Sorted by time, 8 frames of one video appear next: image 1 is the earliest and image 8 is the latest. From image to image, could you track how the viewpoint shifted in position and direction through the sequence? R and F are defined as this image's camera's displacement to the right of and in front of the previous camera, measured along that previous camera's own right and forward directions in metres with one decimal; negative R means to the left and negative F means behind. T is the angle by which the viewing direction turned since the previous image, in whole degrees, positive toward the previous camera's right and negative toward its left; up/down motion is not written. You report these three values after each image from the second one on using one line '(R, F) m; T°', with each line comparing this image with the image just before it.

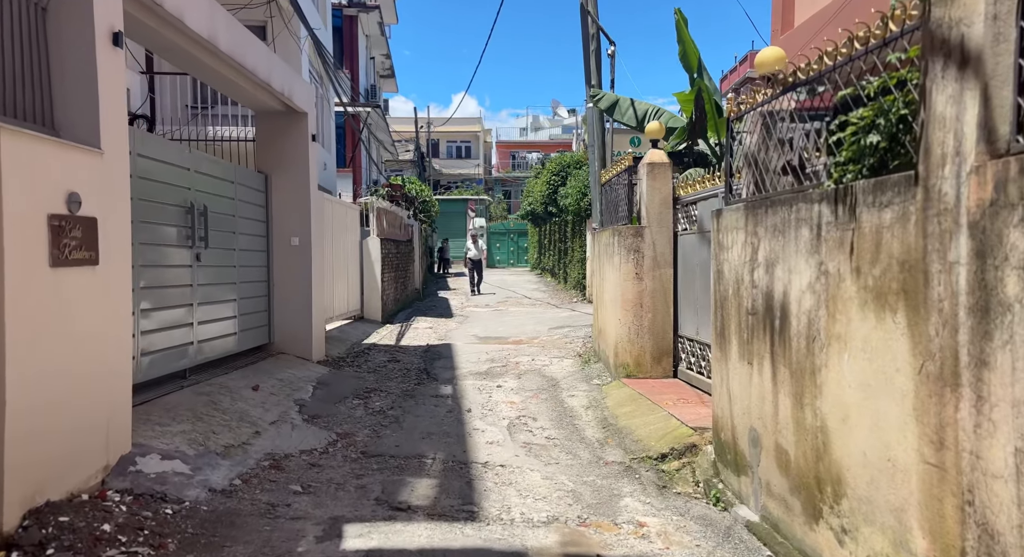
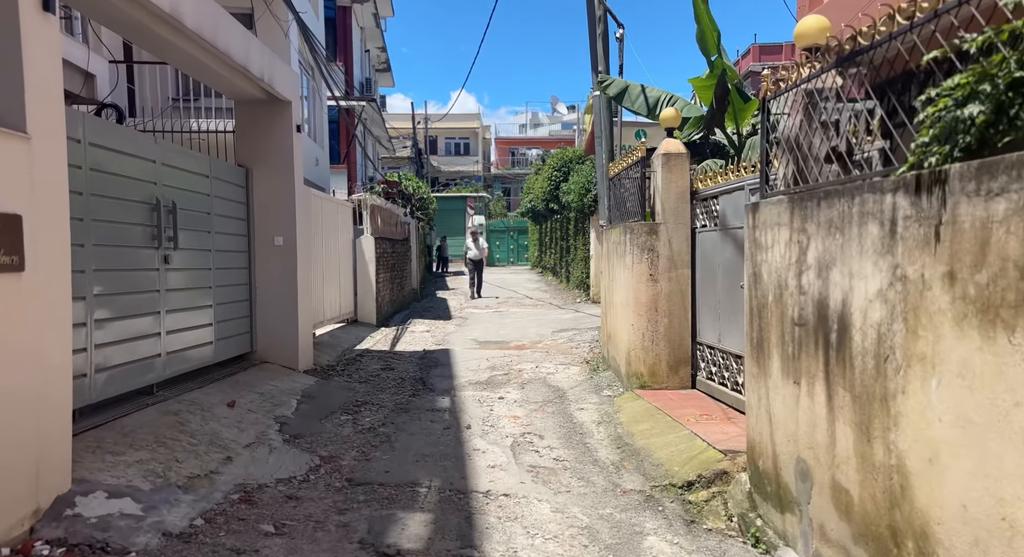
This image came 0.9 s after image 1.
(0.0, +0.6) m; 0°
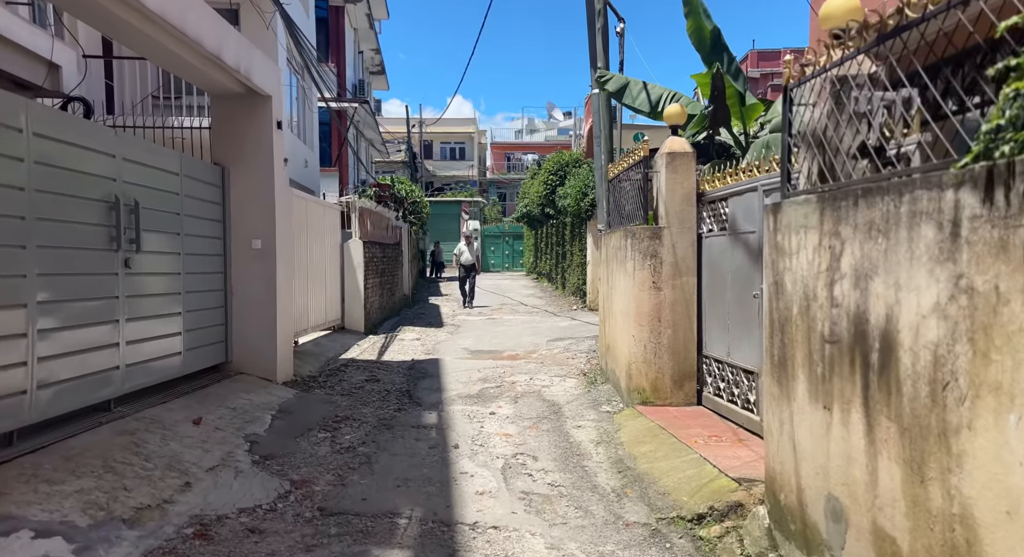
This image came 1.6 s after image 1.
(0.0, +0.5) m; 0°
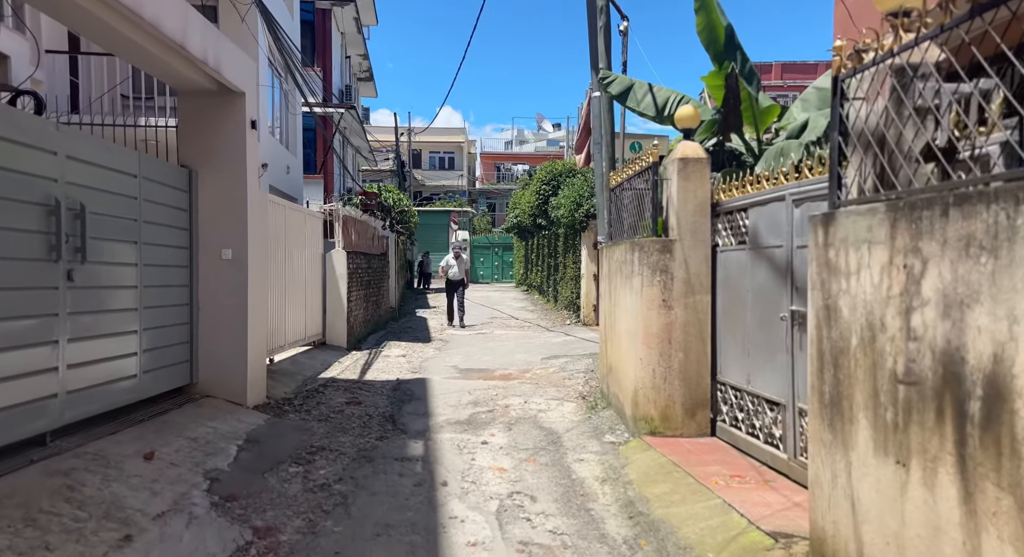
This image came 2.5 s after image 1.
(-0.1, +0.6) m; +1°
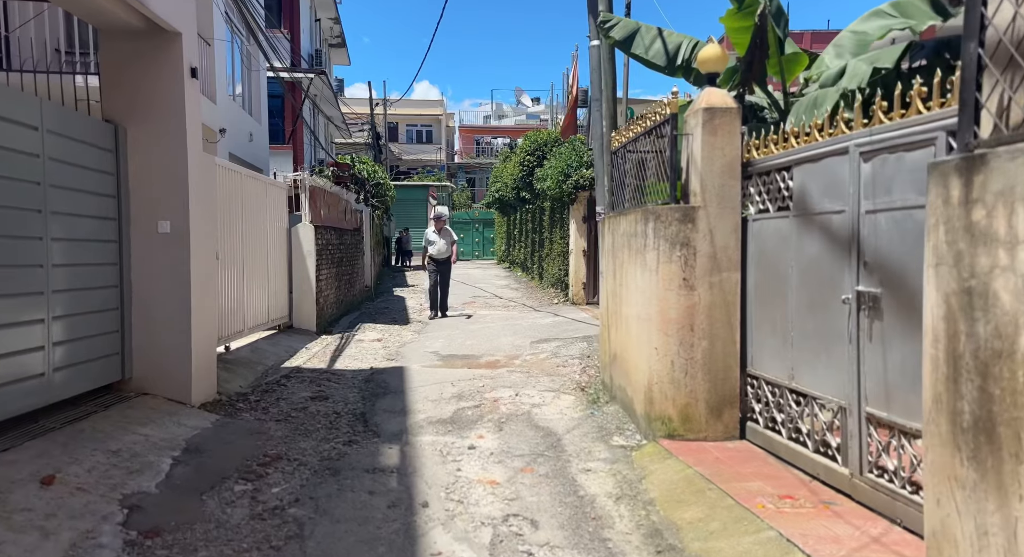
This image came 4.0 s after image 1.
(-0.1, +1.0) m; +2°
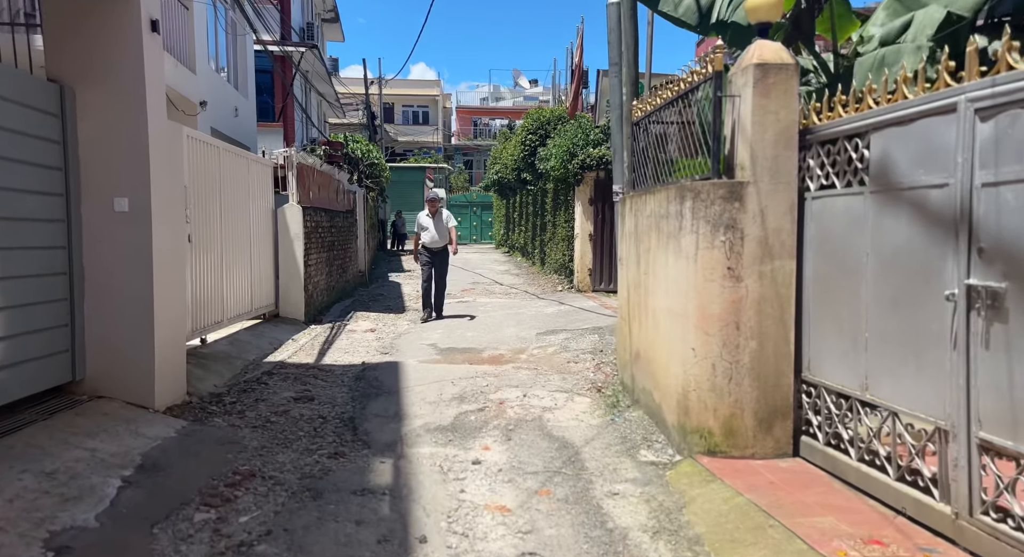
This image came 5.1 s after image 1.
(-0.1, +0.7) m; 0°
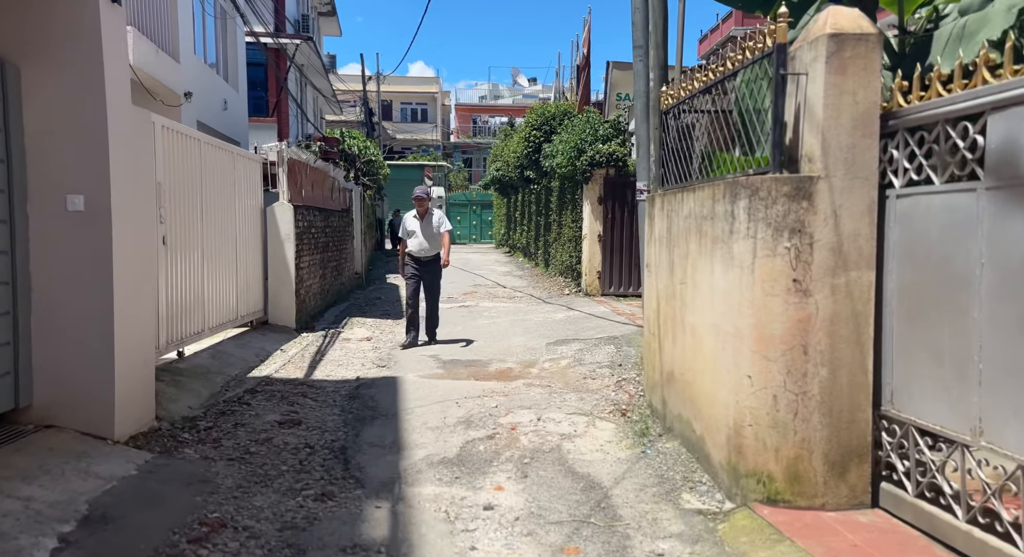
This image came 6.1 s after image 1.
(-0.1, +0.7) m; 0°
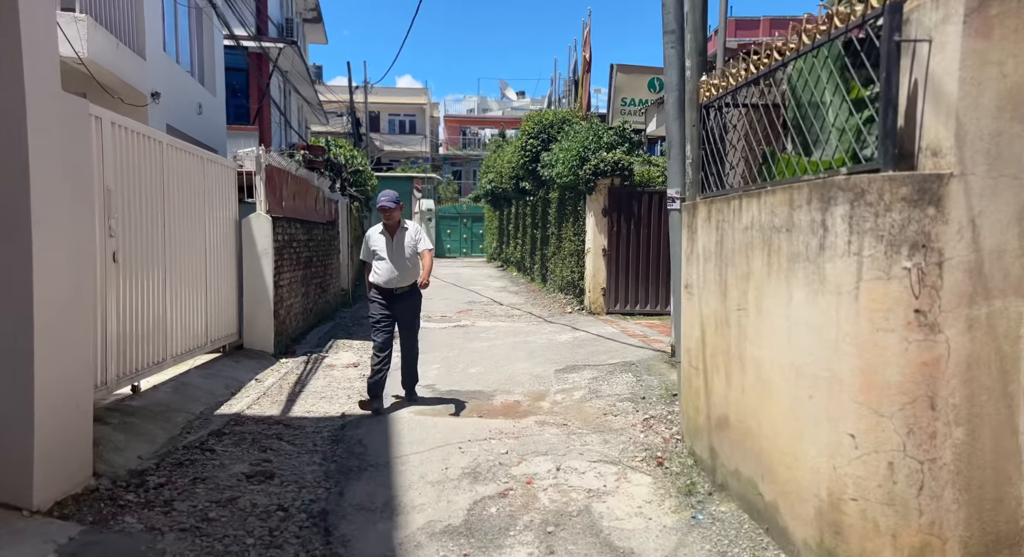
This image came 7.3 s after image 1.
(-0.2, +0.8) m; +1°
